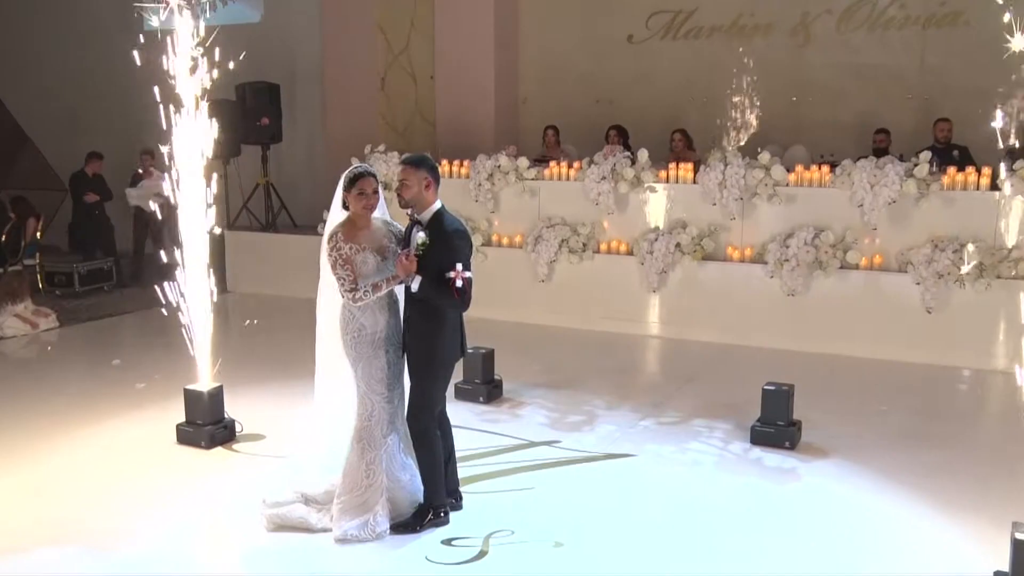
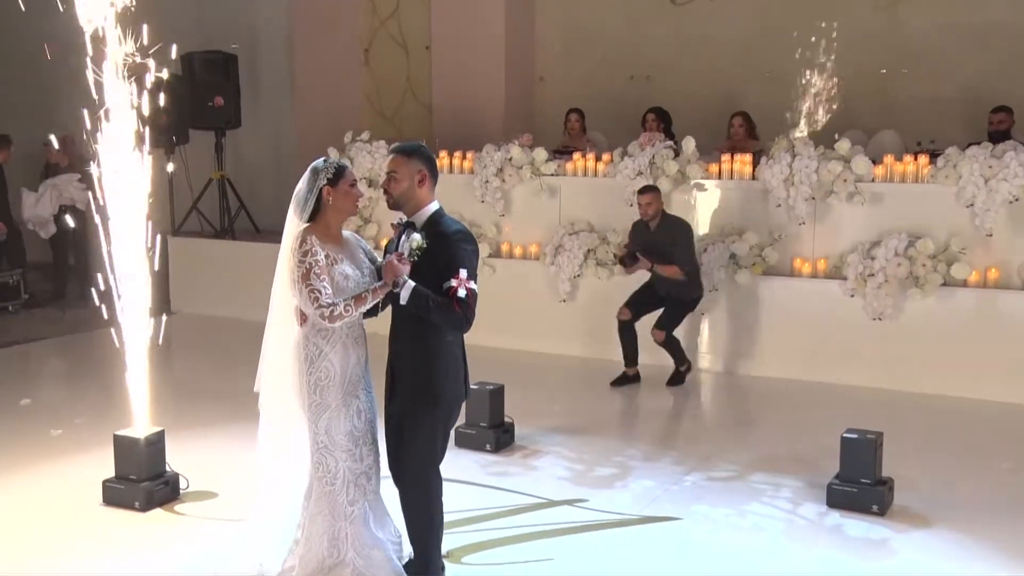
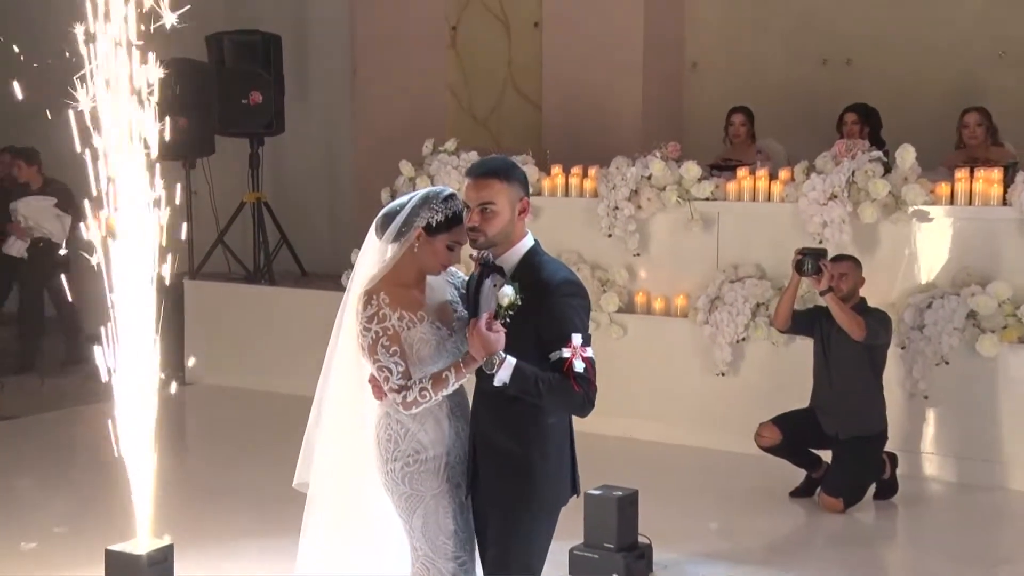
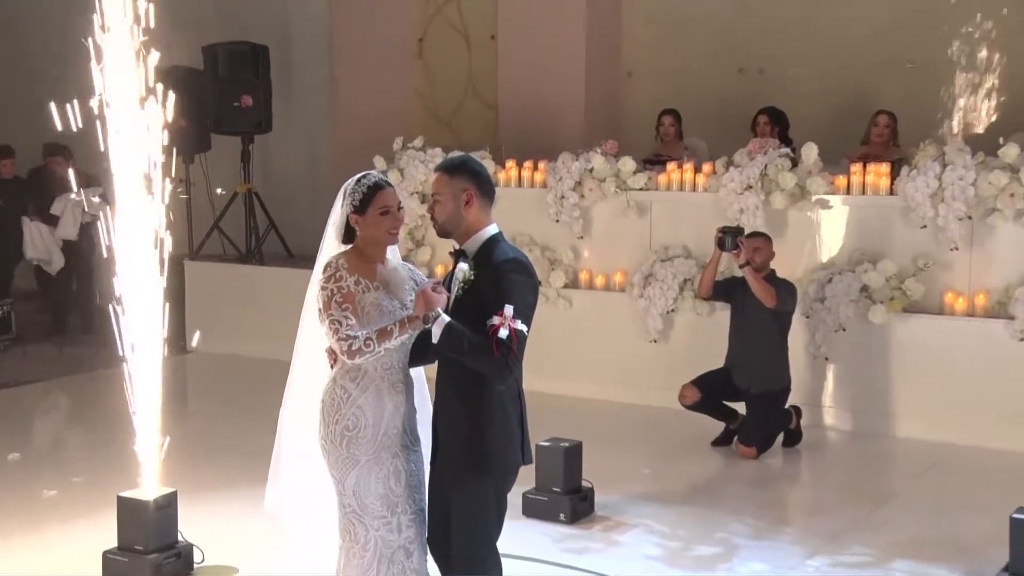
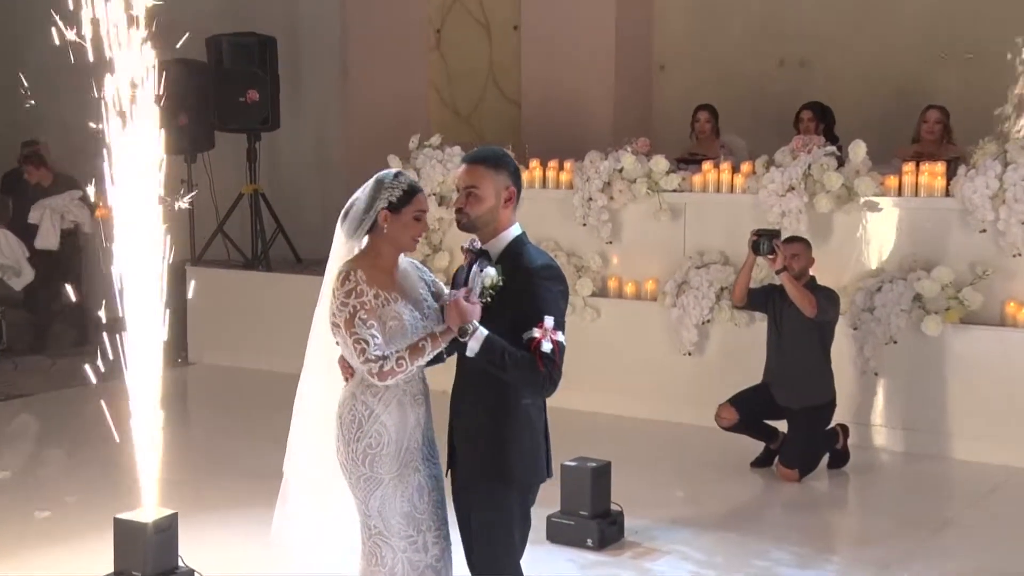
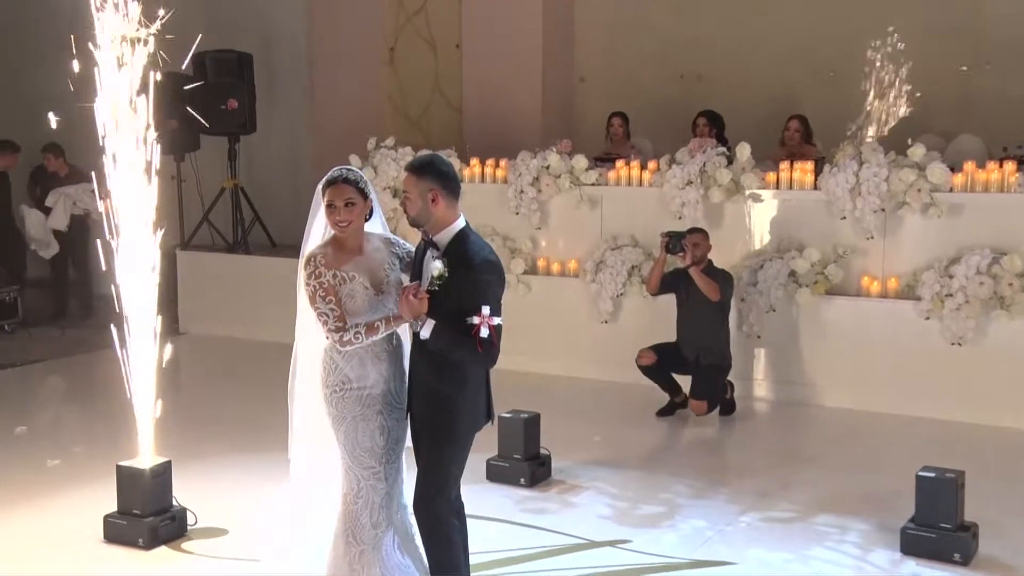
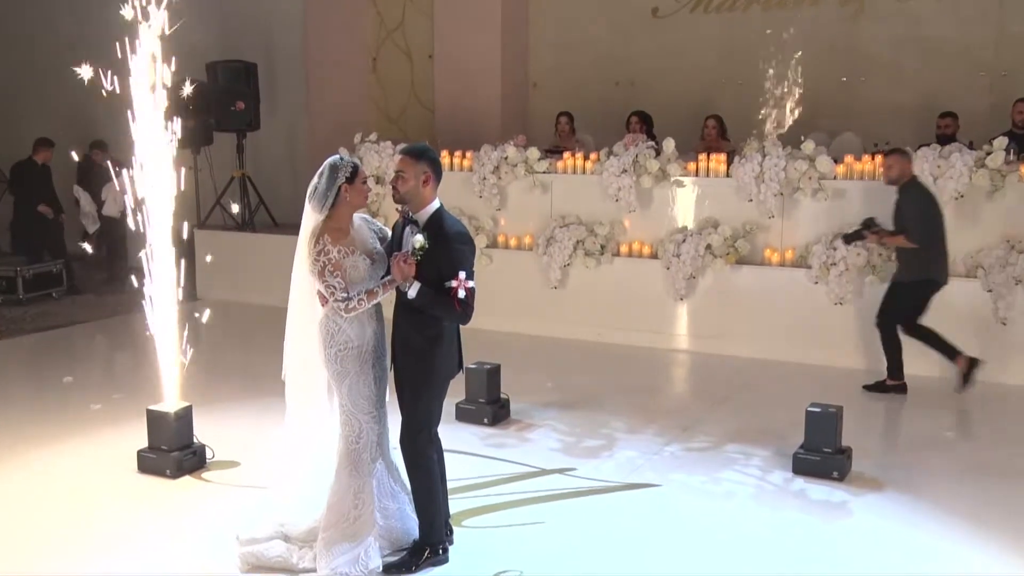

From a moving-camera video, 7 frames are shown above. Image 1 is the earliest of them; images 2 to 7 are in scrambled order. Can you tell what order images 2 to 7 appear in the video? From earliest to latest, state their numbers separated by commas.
7, 2, 6, 4, 5, 3
